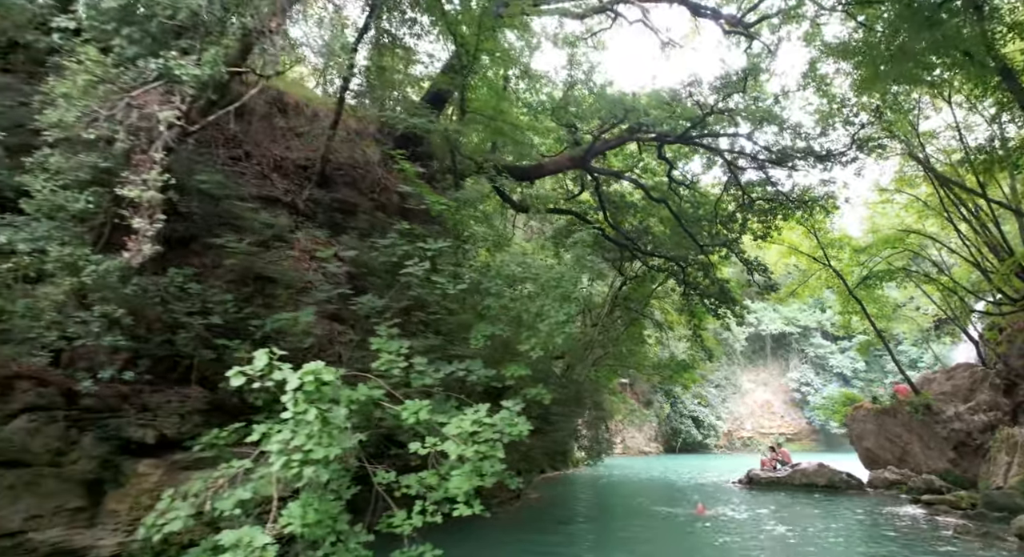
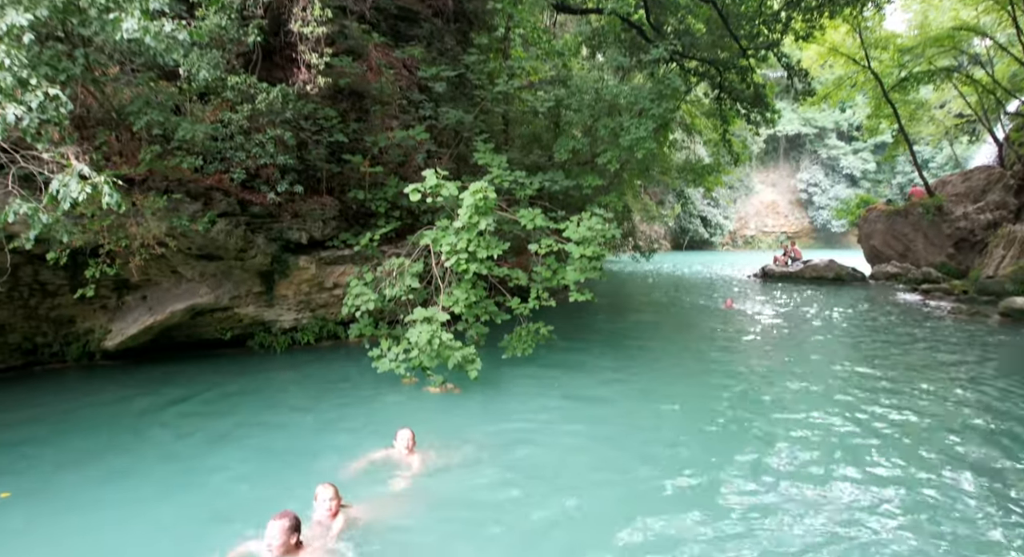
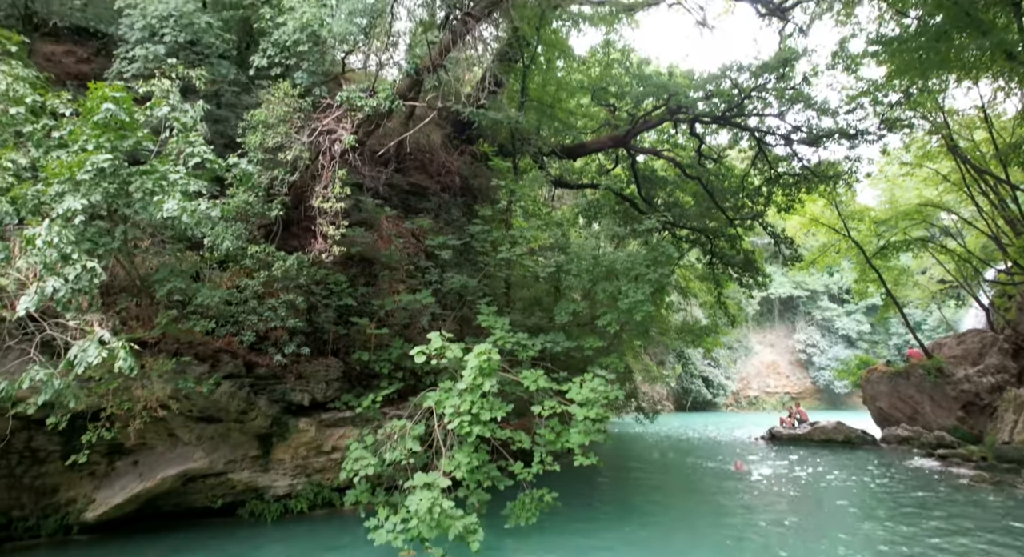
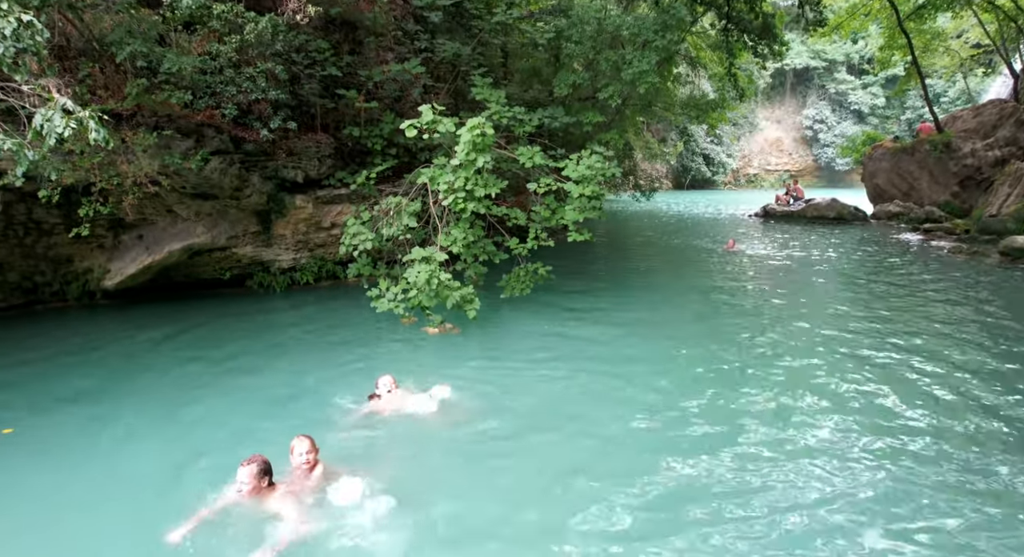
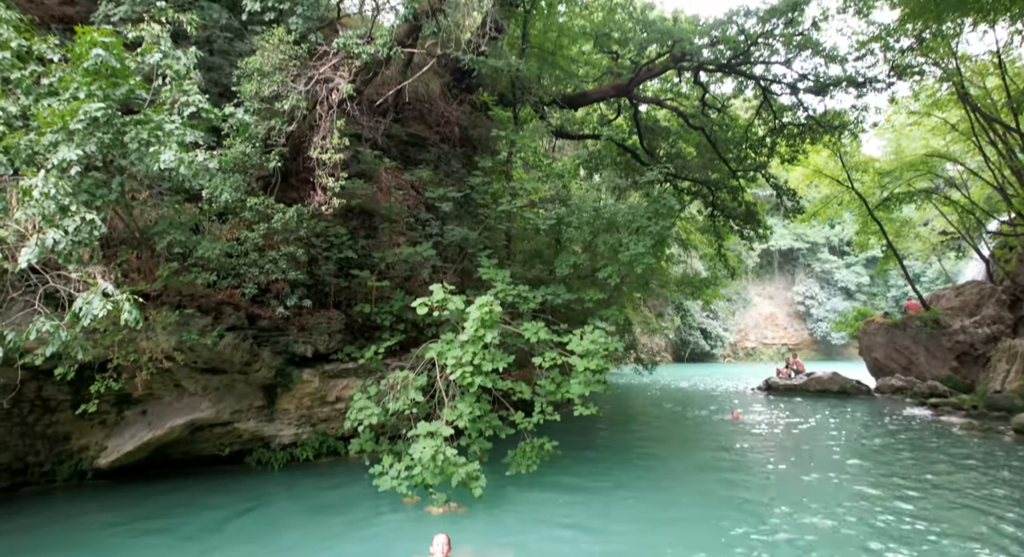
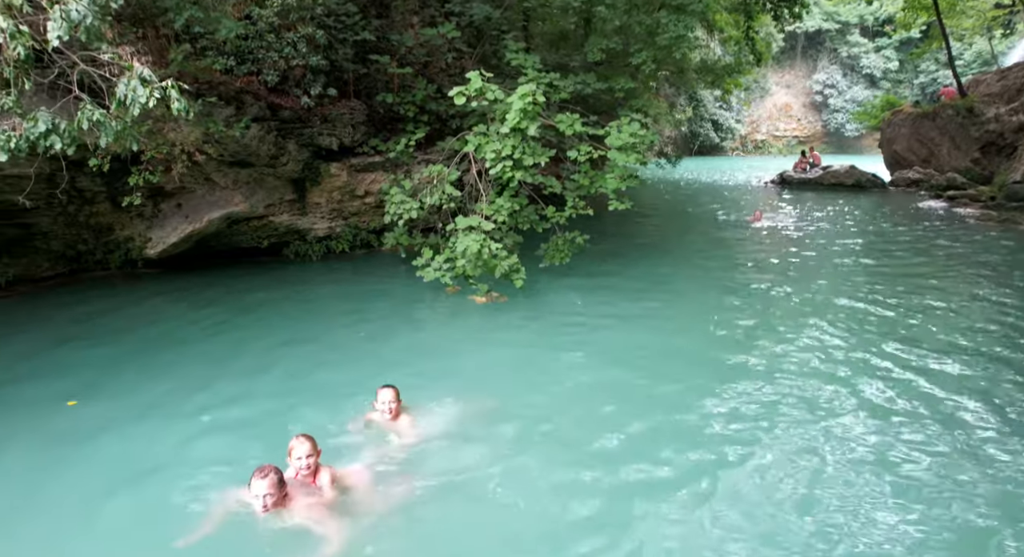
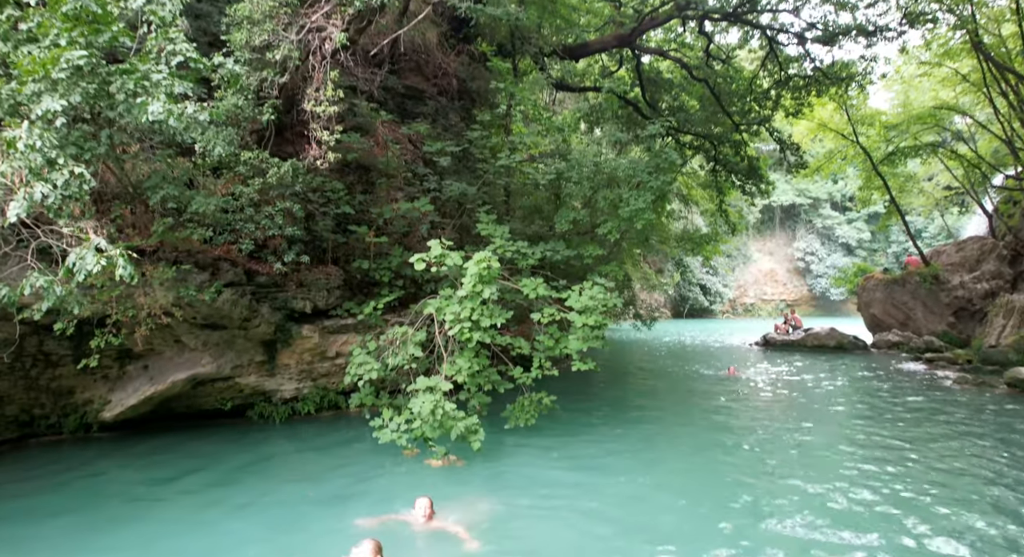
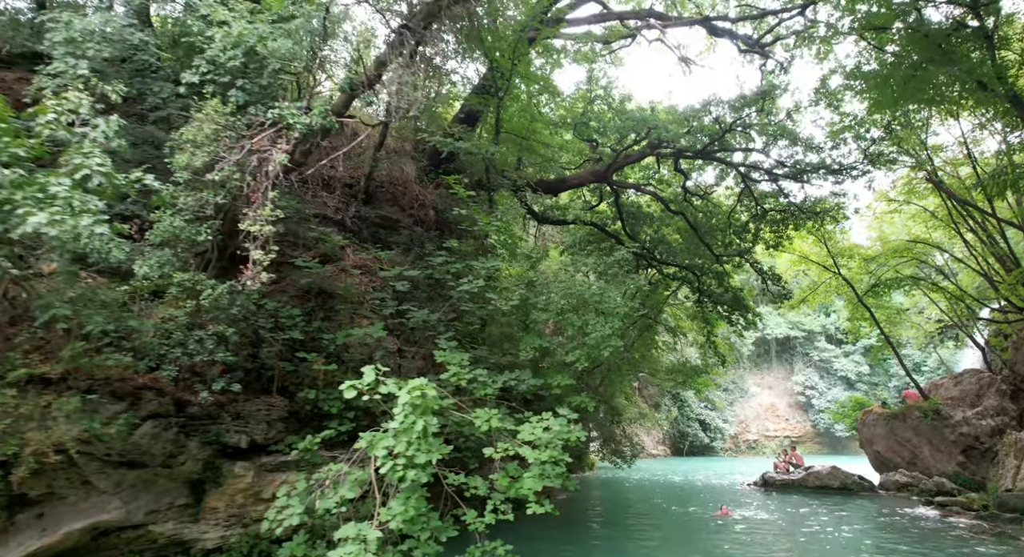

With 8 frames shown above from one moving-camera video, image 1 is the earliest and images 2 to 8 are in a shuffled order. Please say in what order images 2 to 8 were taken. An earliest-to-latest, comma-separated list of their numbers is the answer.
8, 3, 5, 7, 2, 4, 6
